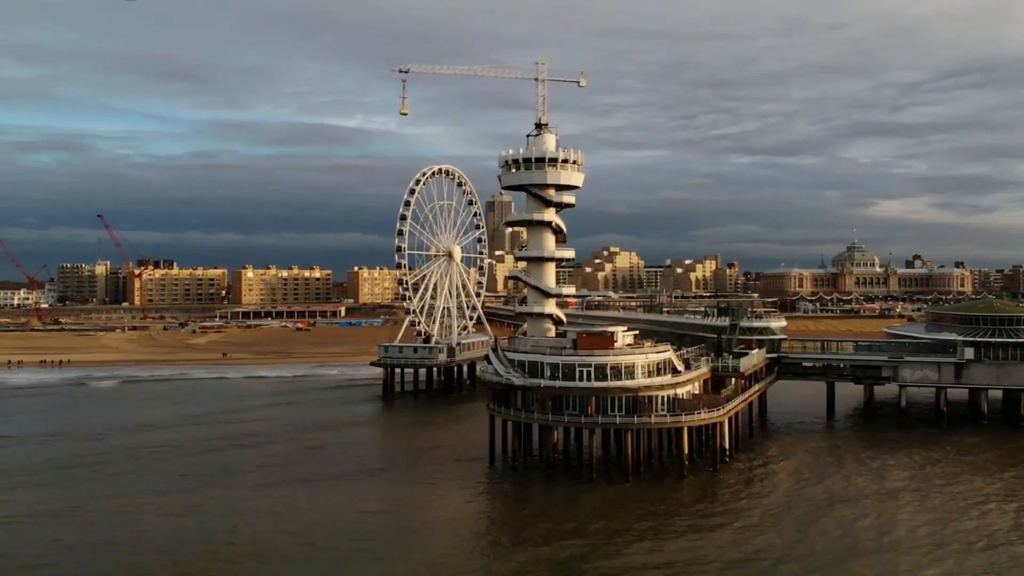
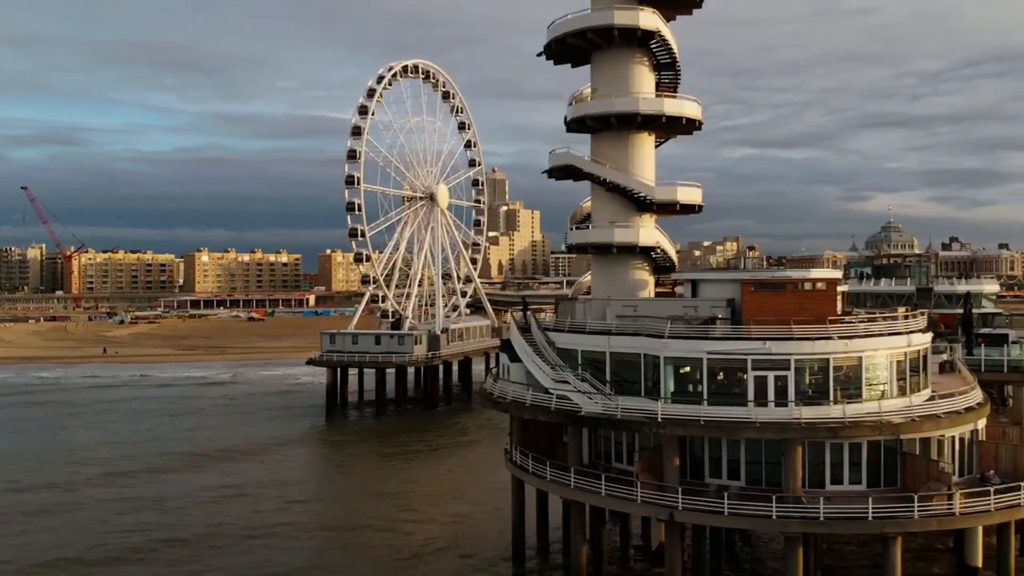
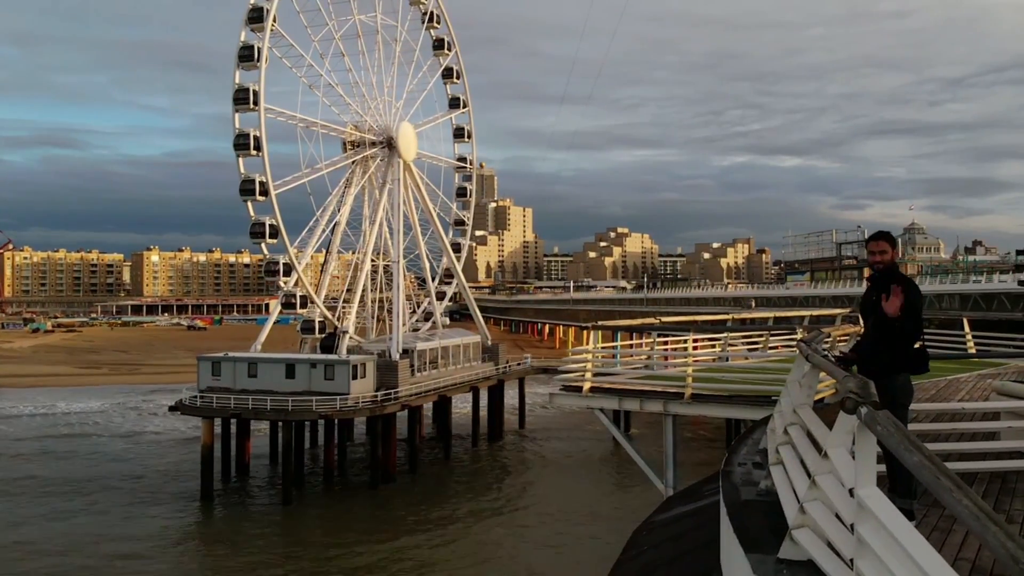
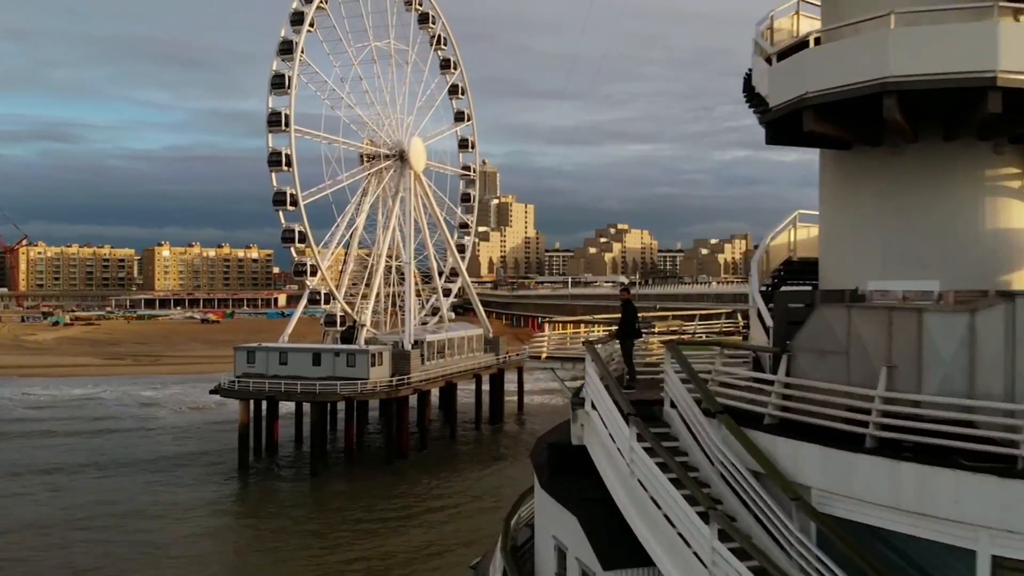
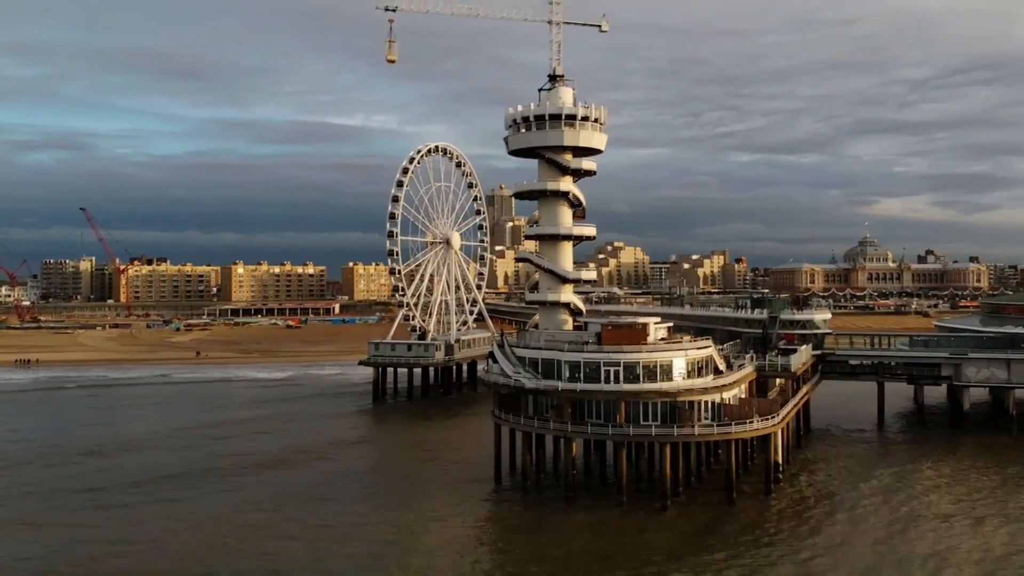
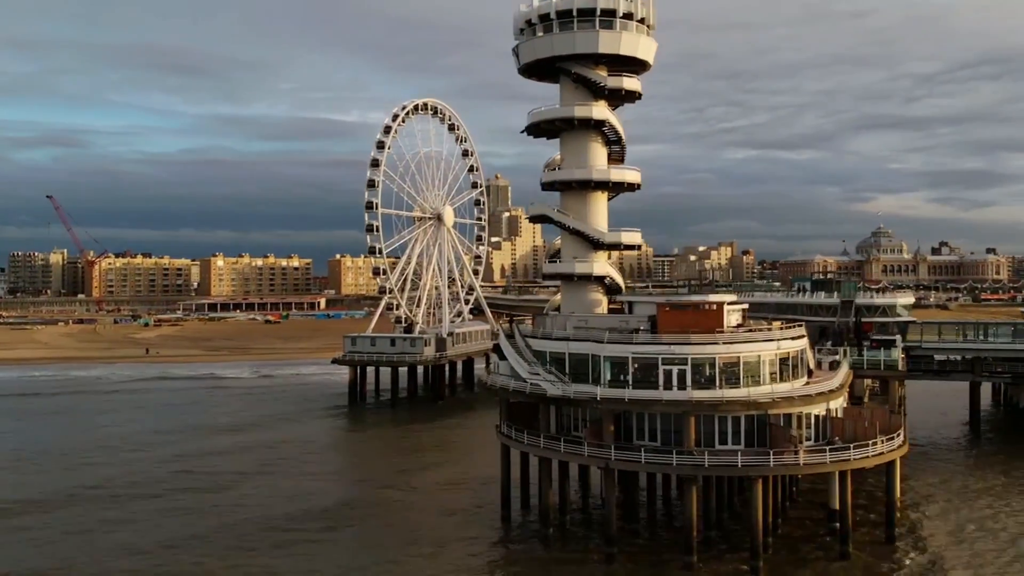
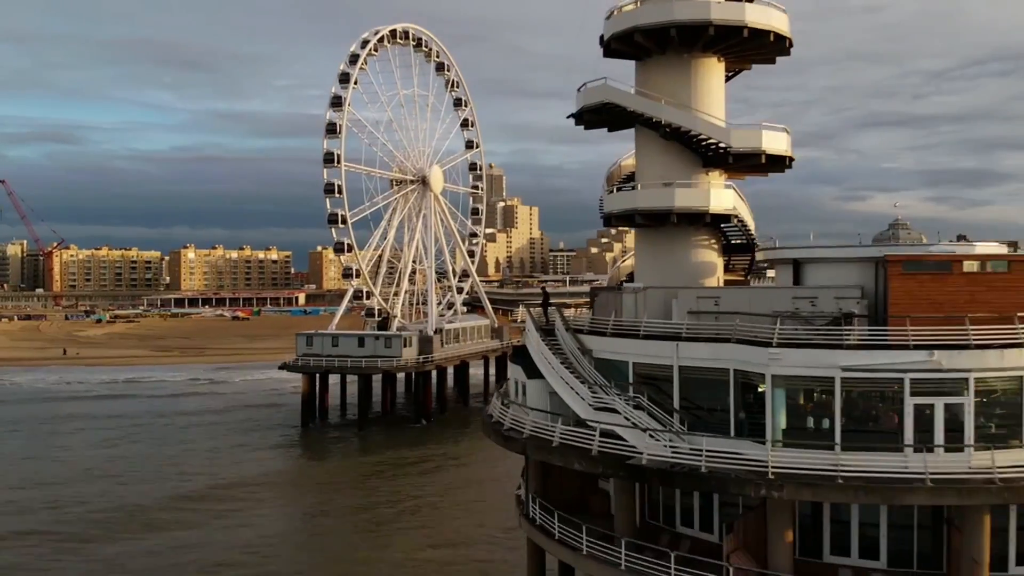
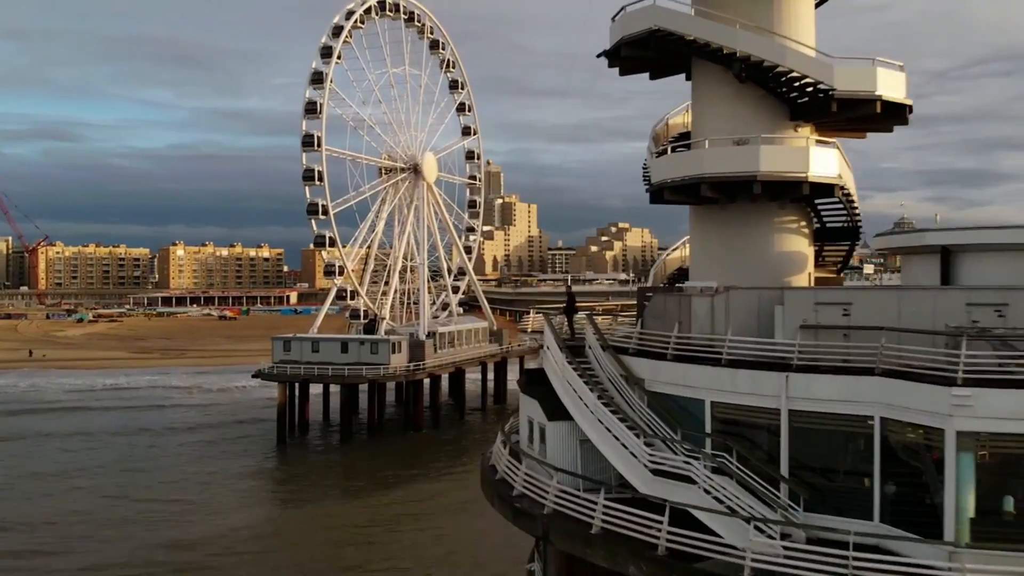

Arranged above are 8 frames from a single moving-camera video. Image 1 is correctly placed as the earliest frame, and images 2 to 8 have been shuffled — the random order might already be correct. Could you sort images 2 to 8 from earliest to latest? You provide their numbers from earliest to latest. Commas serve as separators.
5, 6, 2, 7, 8, 4, 3
